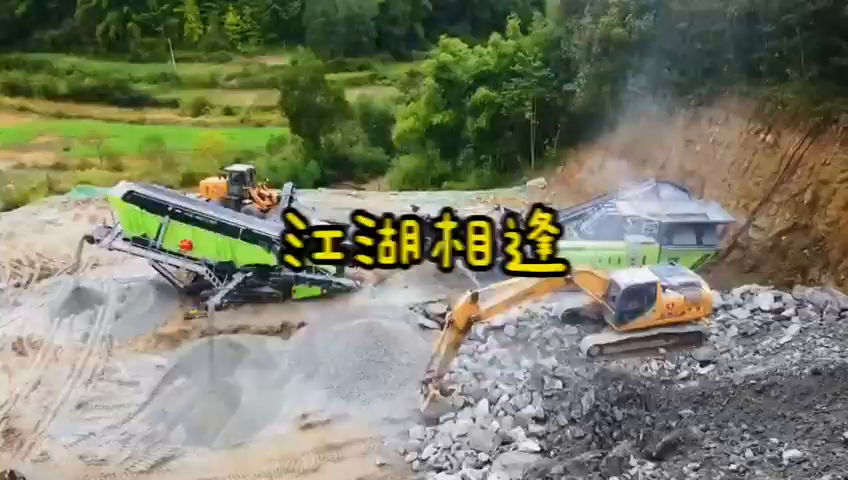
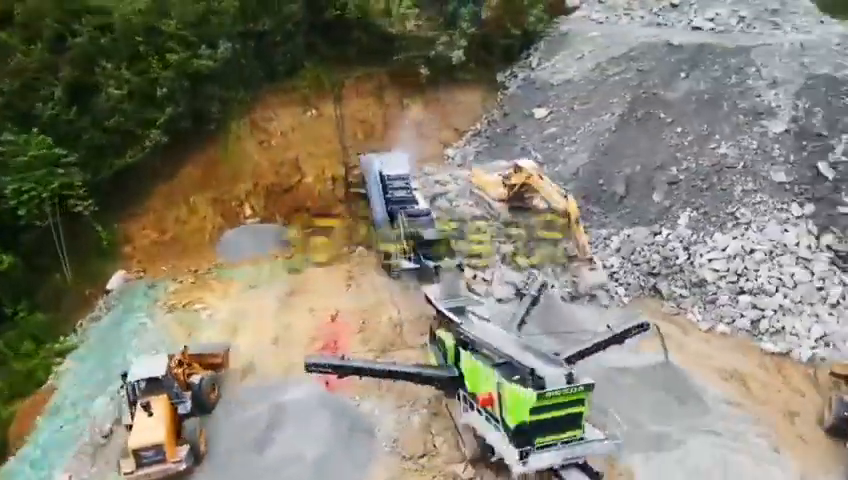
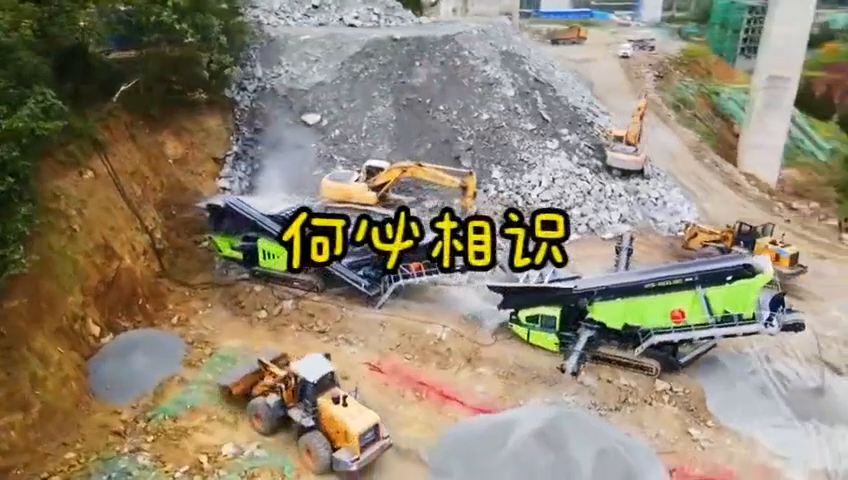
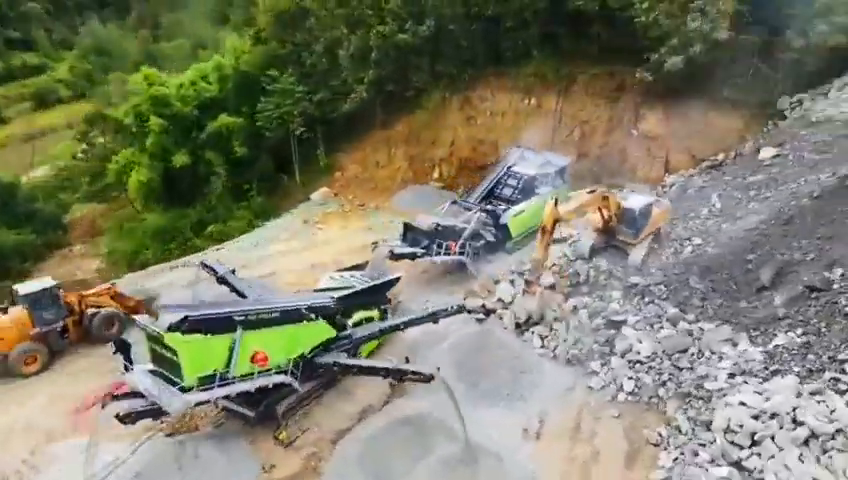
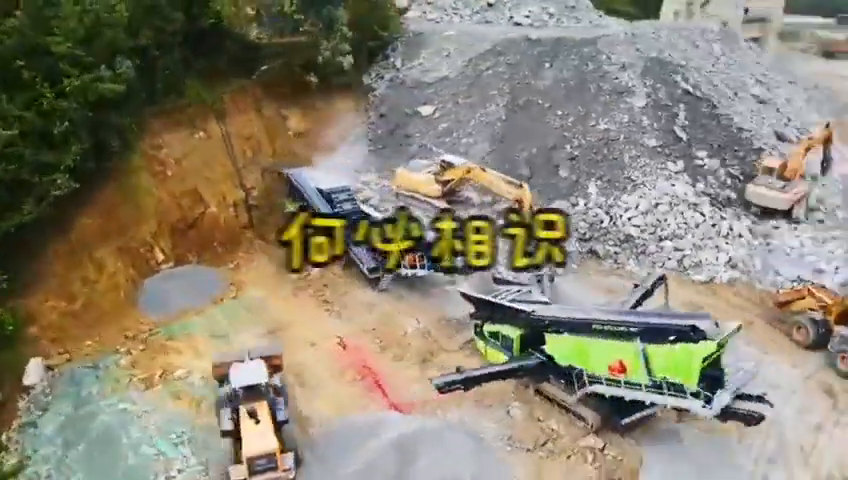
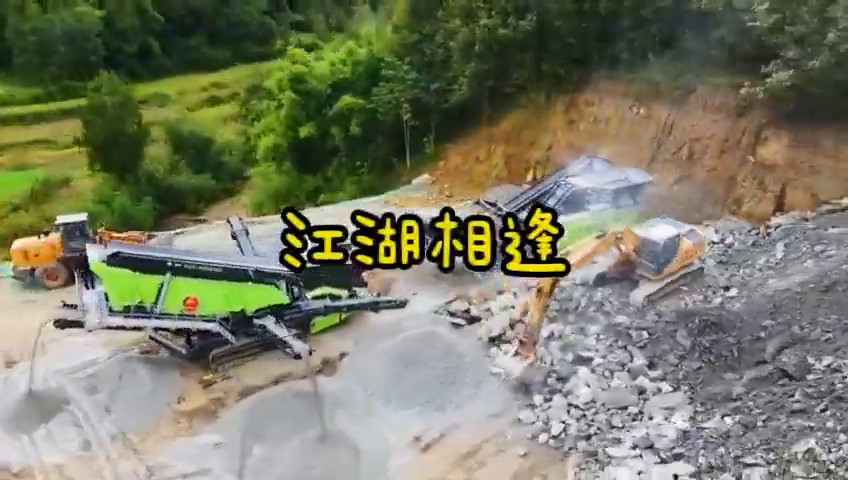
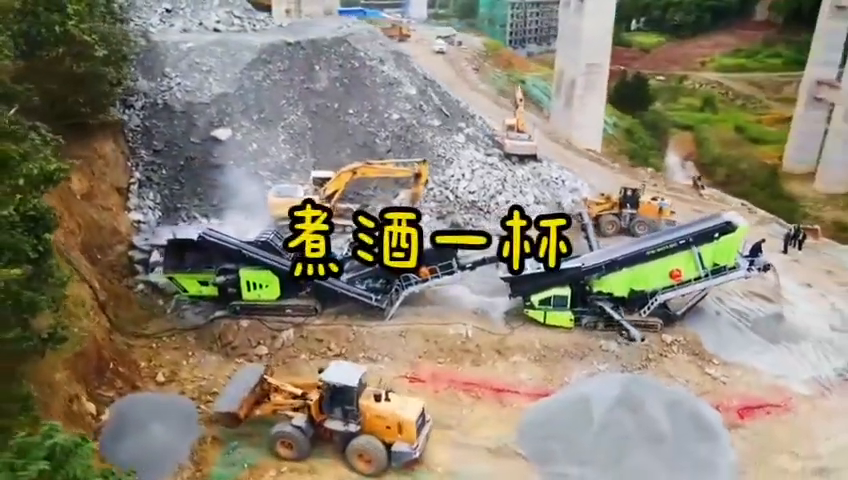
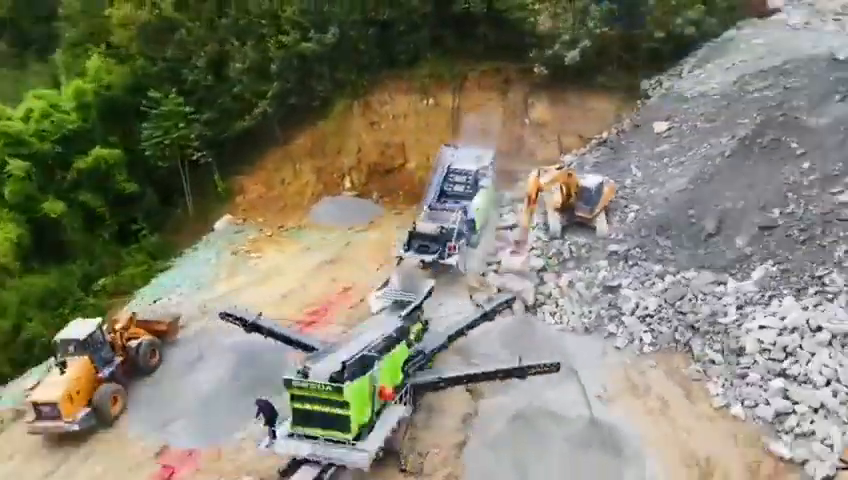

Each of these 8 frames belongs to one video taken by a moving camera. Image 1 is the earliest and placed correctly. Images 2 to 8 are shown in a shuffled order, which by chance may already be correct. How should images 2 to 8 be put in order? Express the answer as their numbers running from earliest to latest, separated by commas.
6, 4, 8, 2, 5, 3, 7
